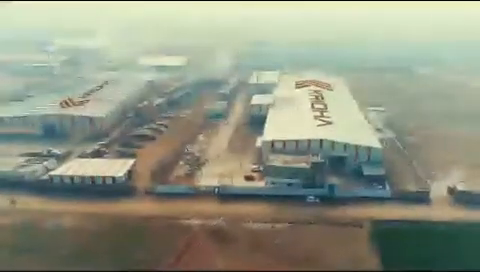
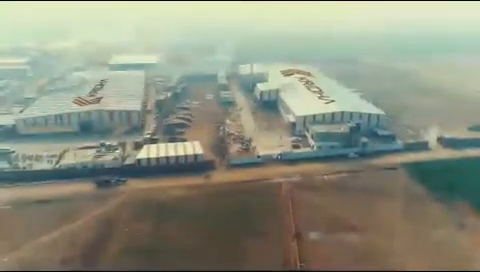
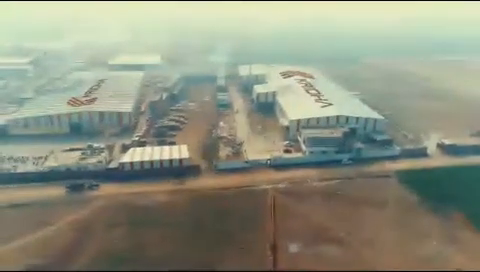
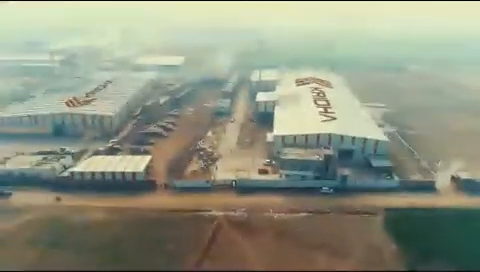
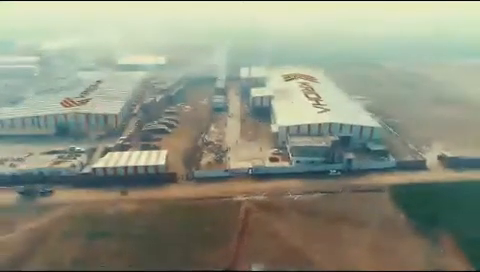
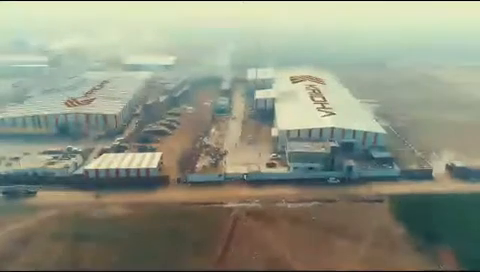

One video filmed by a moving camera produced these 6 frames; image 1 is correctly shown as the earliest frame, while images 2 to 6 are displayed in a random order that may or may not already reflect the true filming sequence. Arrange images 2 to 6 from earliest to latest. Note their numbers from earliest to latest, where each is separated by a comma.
4, 6, 5, 3, 2
